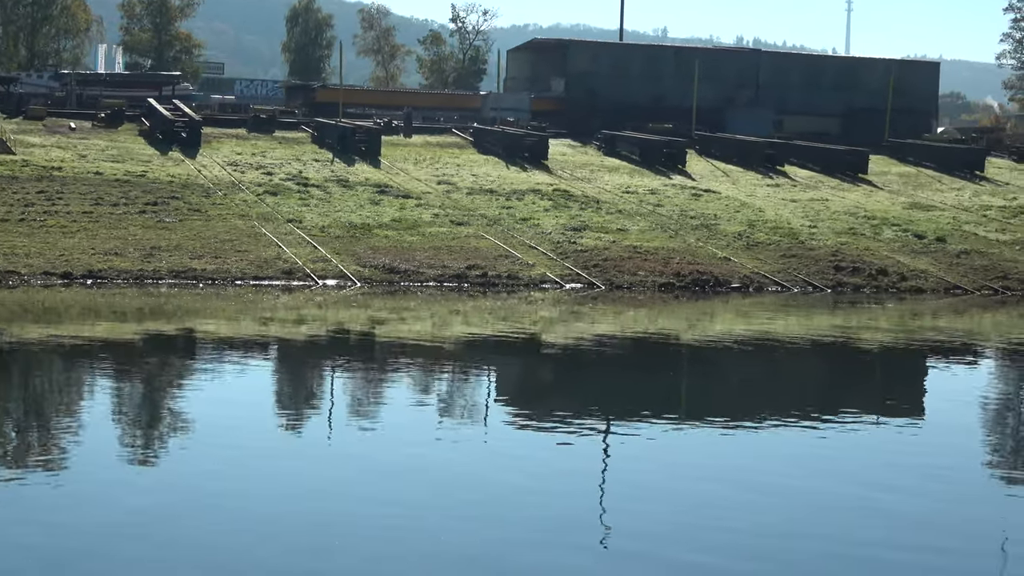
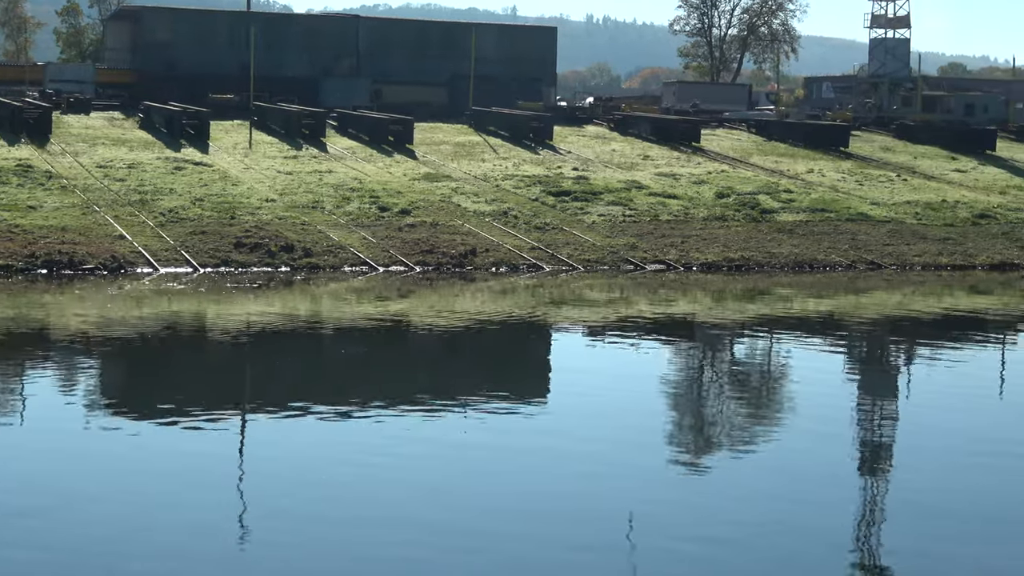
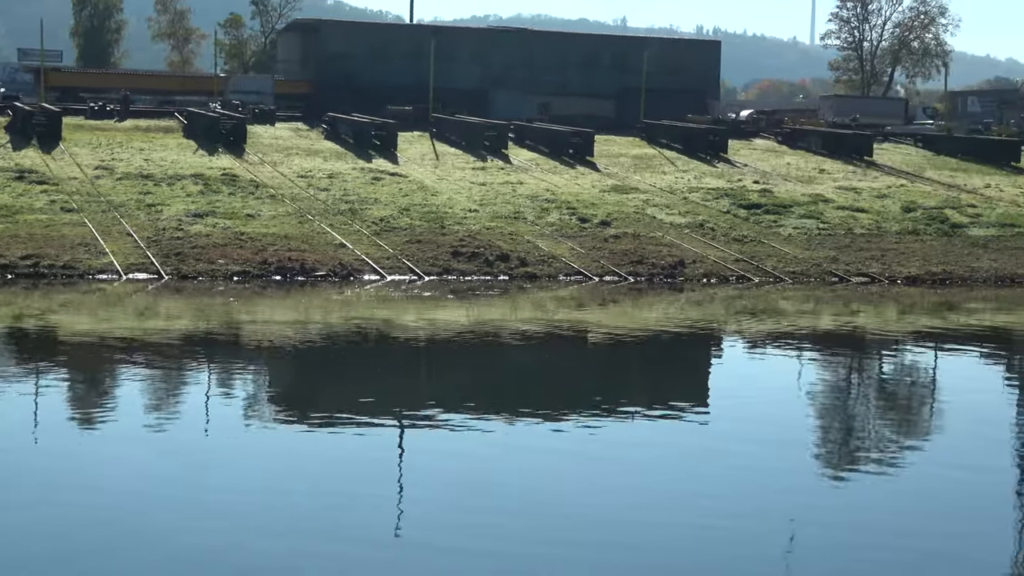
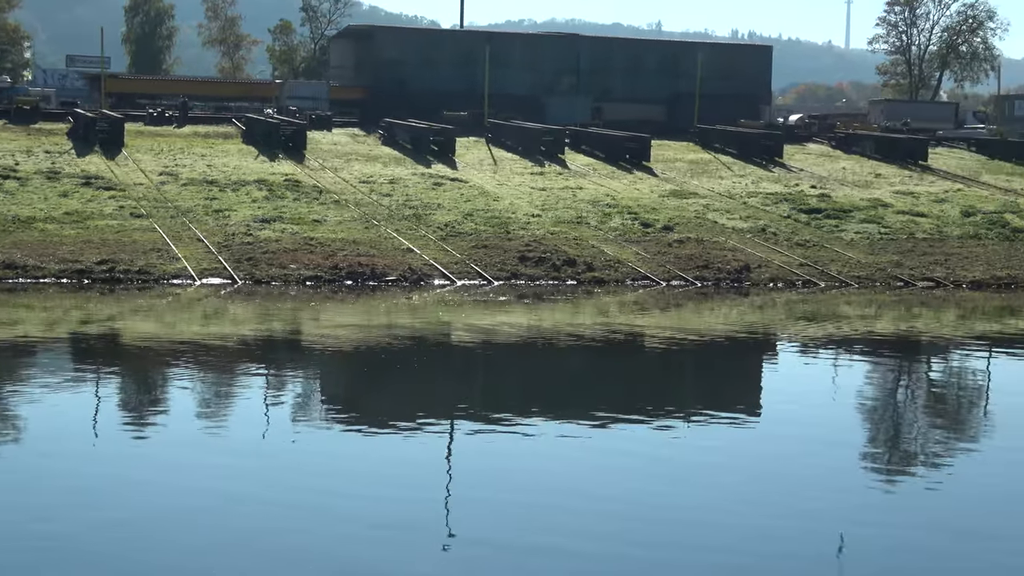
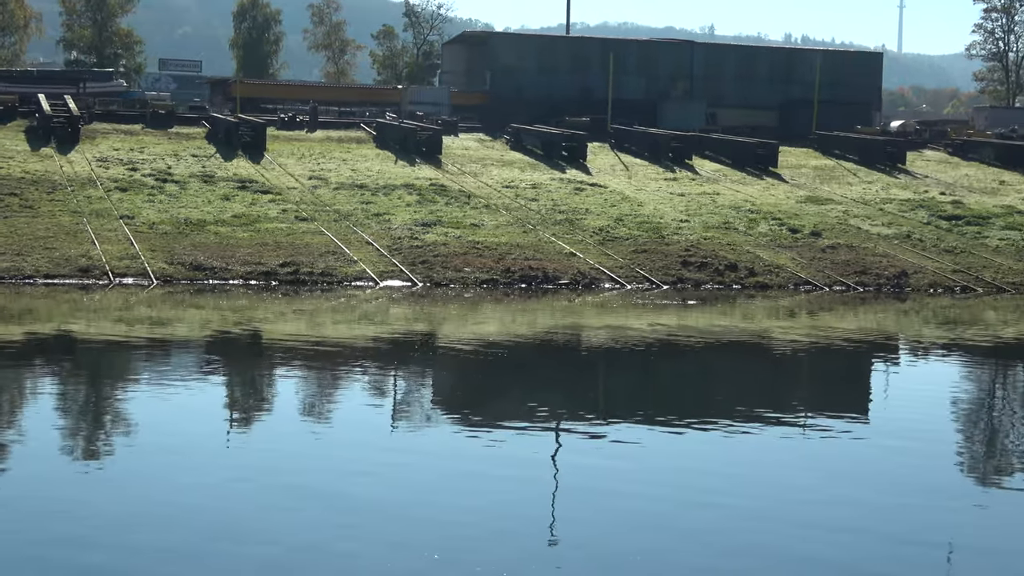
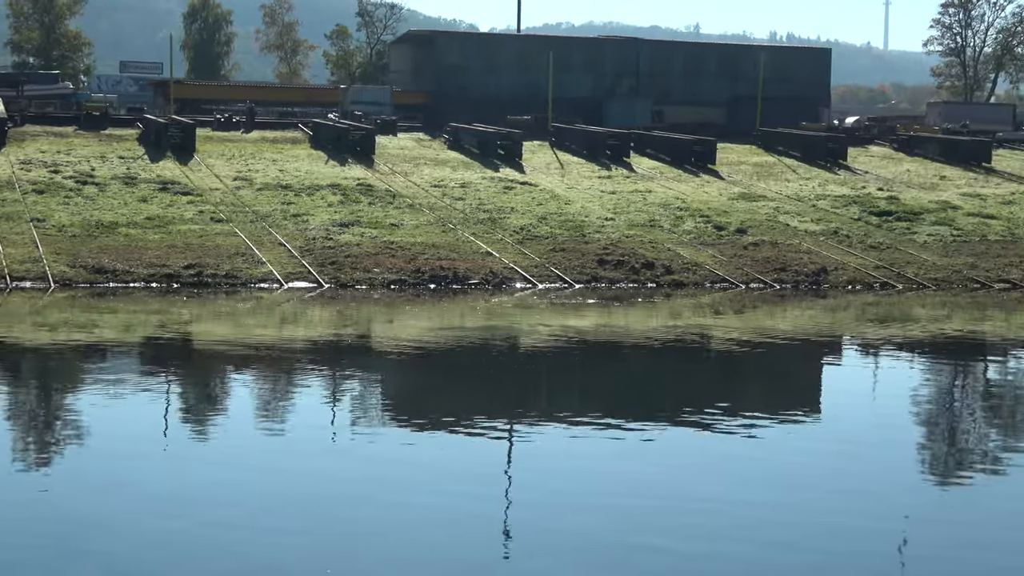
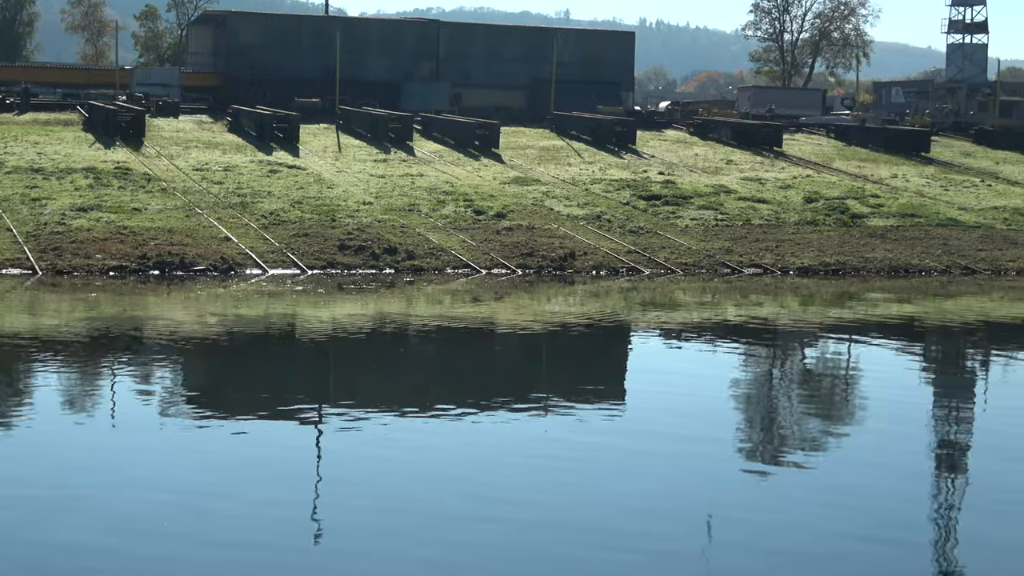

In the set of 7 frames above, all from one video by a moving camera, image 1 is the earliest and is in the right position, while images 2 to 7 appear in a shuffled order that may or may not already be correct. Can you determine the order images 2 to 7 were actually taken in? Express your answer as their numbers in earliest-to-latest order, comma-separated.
5, 6, 4, 3, 7, 2
